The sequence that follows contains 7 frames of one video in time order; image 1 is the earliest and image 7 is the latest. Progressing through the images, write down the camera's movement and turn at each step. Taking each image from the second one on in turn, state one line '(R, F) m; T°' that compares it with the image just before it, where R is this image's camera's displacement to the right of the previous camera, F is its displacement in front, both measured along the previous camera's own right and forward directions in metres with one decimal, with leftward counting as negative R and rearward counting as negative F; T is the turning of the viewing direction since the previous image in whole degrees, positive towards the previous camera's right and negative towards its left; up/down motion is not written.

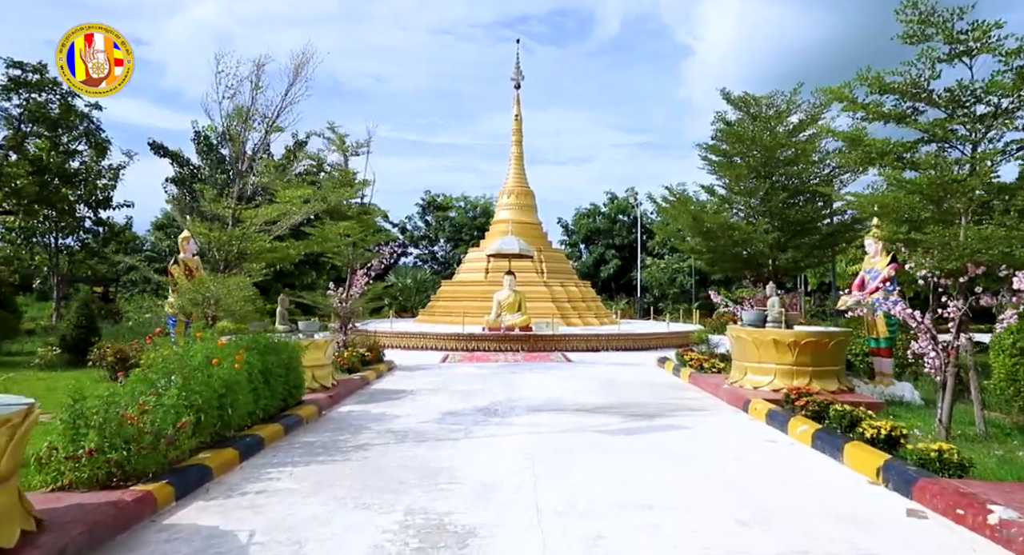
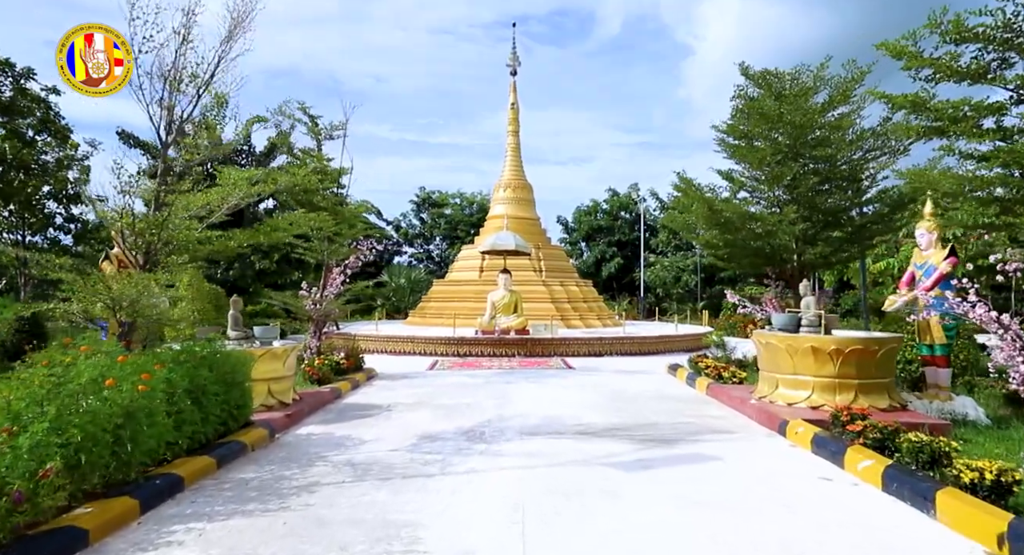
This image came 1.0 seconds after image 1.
(+0.1, +1.1) m; 0°
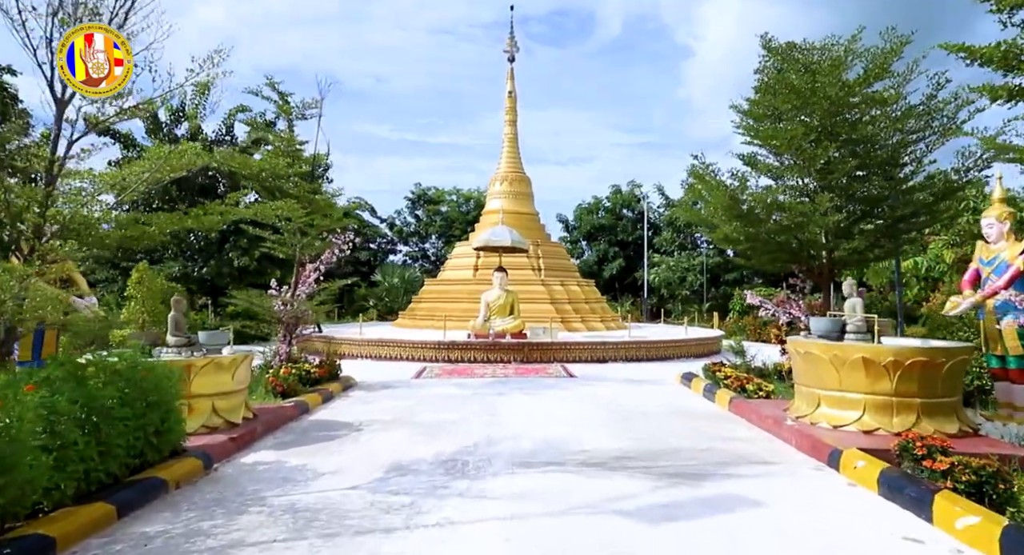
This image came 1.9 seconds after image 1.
(+0.1, +1.1) m; 0°
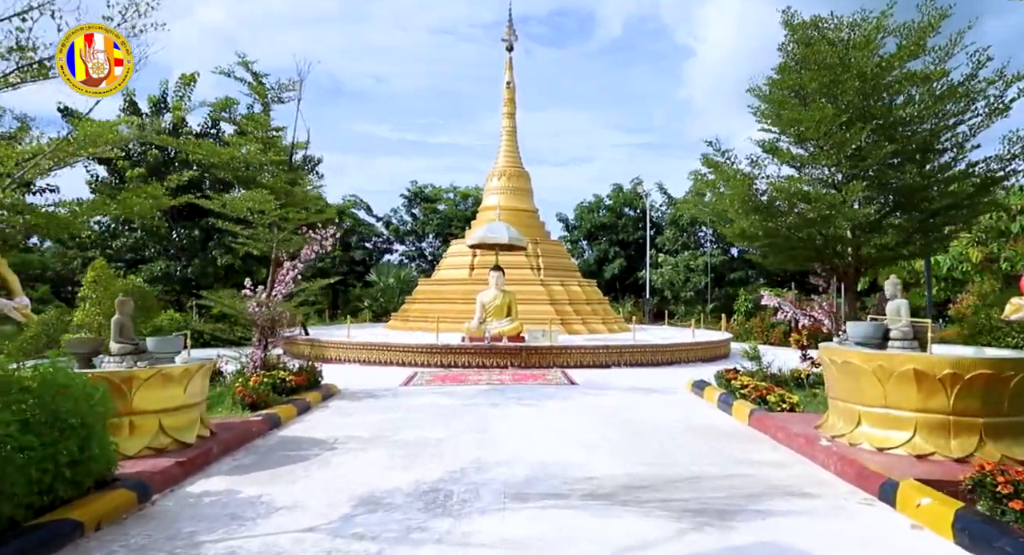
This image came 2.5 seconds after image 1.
(0.0, +0.7) m; 0°
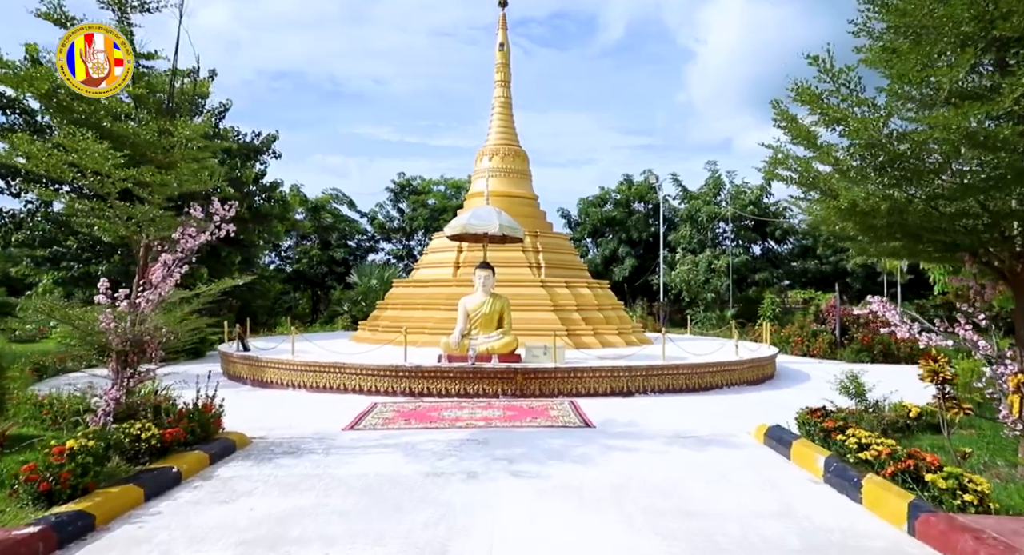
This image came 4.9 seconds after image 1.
(+0.1, +2.7) m; 0°
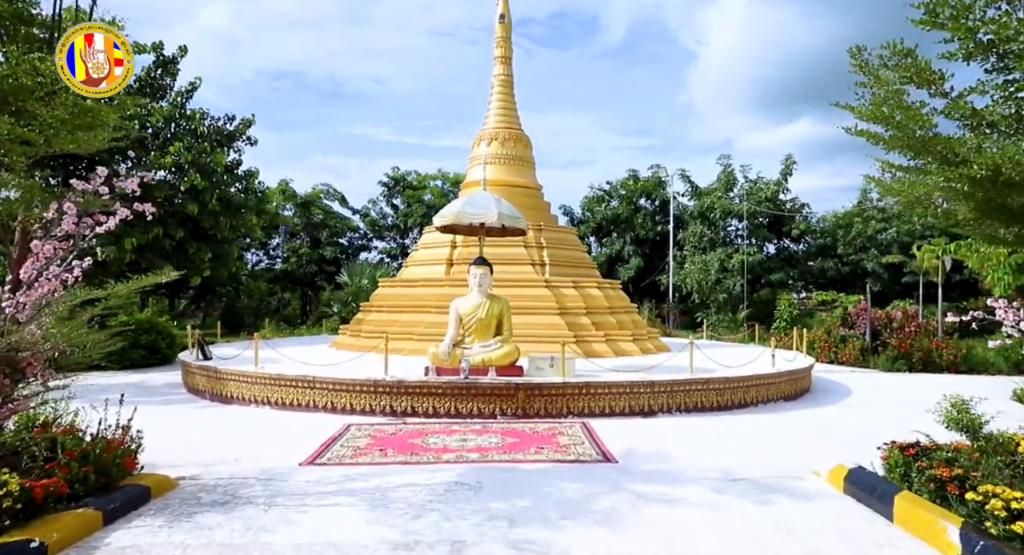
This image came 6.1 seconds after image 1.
(0.0, +1.4) m; 0°
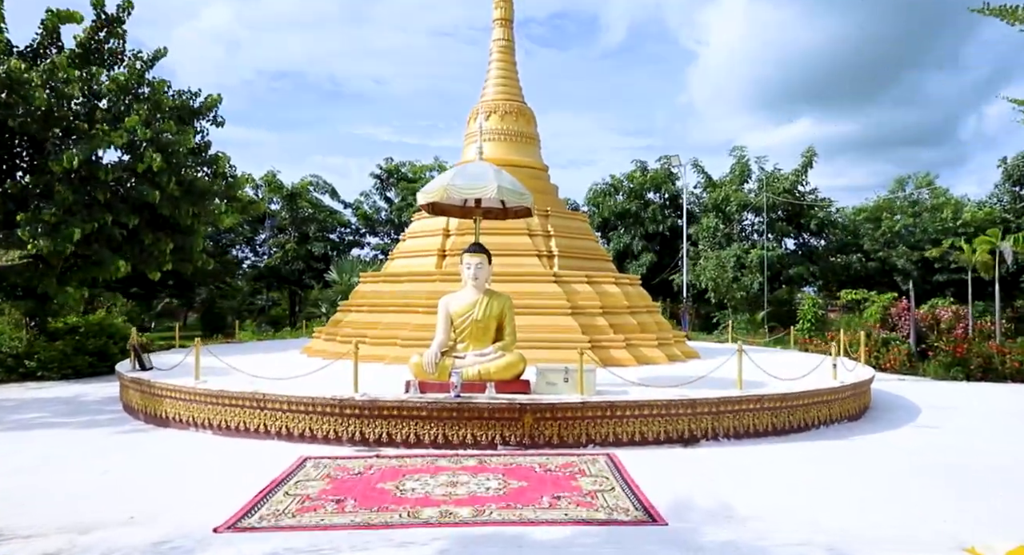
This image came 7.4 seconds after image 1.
(0.0, +1.6) m; 0°
